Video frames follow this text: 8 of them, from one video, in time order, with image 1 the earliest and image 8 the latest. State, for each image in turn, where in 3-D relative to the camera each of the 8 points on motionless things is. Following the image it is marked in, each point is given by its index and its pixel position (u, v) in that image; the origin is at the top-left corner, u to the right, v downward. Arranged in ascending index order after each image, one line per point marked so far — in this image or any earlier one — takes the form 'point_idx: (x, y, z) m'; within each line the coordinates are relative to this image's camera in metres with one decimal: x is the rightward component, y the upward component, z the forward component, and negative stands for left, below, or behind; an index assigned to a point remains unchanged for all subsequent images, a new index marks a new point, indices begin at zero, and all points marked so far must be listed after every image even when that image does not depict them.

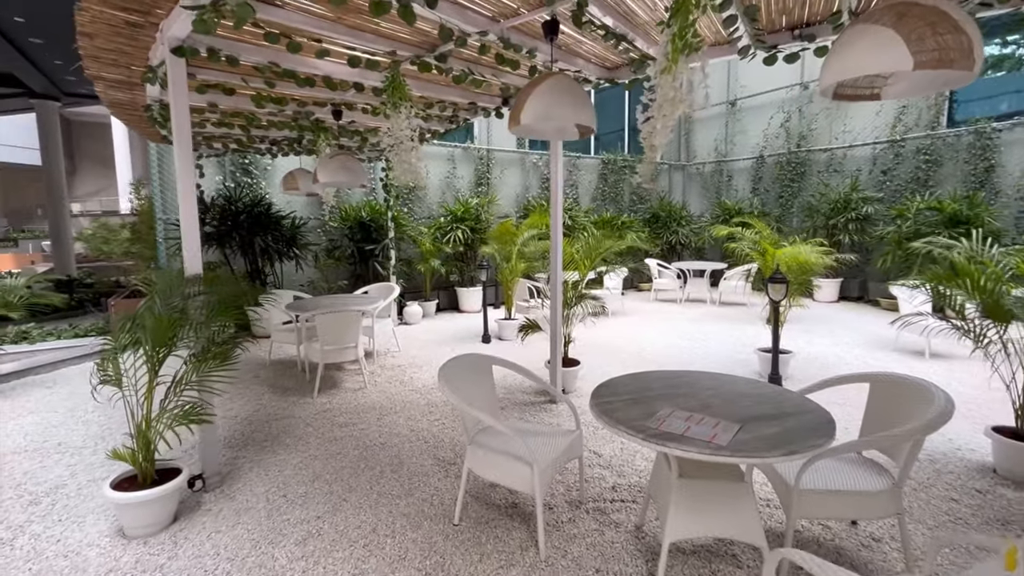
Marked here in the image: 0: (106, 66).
0: (-2.7, +1.5, +3.3) m
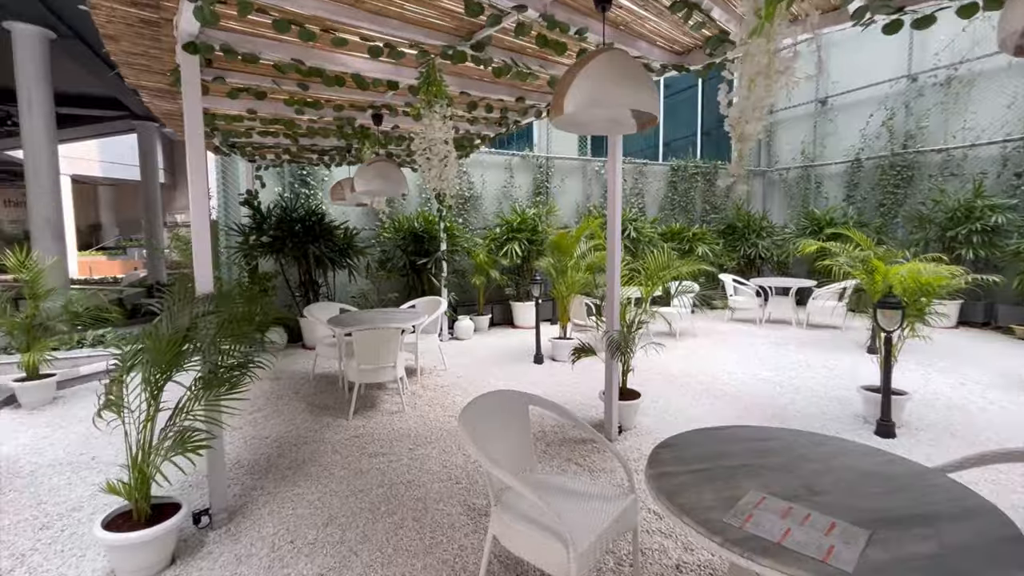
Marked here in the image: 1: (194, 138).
0: (-2.4, +1.4, +3.2) m
1: (-1.7, +0.8, +2.5) m
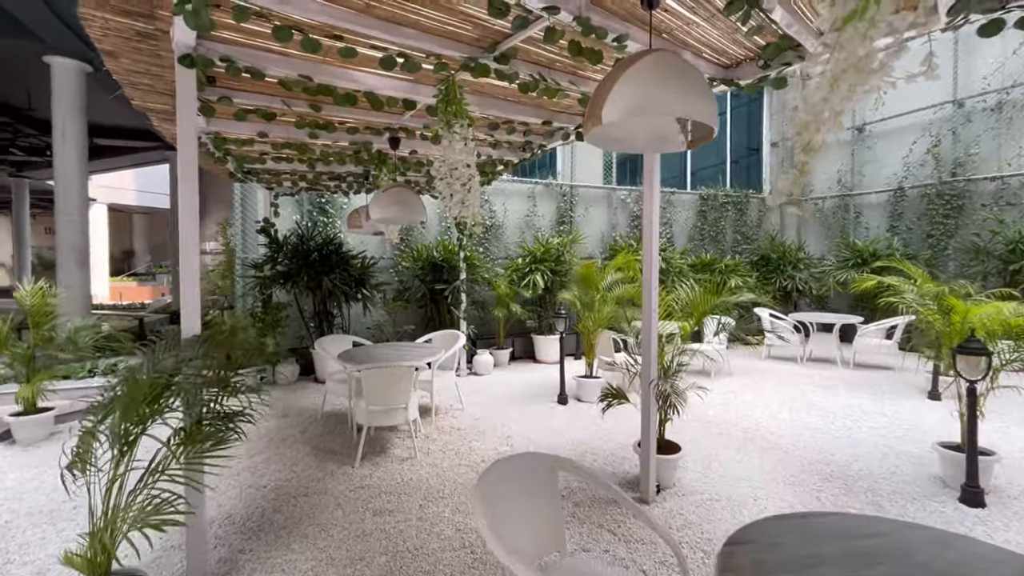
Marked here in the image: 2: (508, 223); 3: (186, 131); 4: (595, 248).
0: (-2.3, +1.2, +3.0) m
1: (-1.5, +0.6, +2.3) m
2: (-0.1, +1.1, +8.1) m
3: (-1.5, +0.7, +2.2) m
4: (+1.5, +0.7, +8.8) m
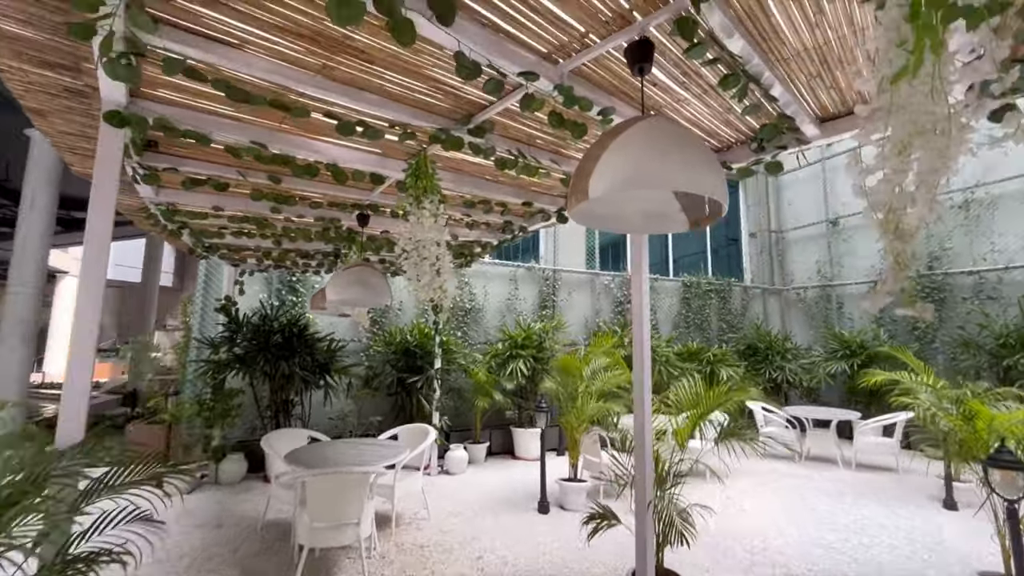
0: (-2.4, +0.7, +2.7) m
1: (-1.6, +0.2, +1.9) m
2: (-0.4, -0.3, +7.8) m
3: (-1.6, +0.4, +1.9) m
4: (+1.2, -0.8, +8.5) m
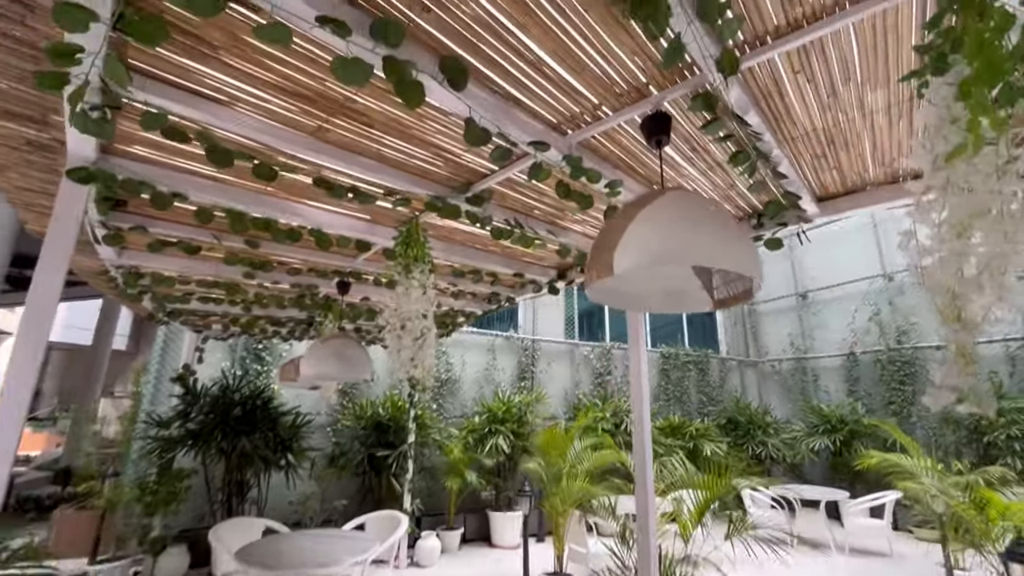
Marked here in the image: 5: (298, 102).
0: (-2.4, +0.4, +2.5) m
1: (-1.6, 0.0, +1.7) m
2: (-0.7, -1.4, +7.5) m
3: (-1.6, +0.1, +1.7) m
4: (+0.8, -2.0, +8.2) m
5: (-0.7, +0.6, +1.5) m
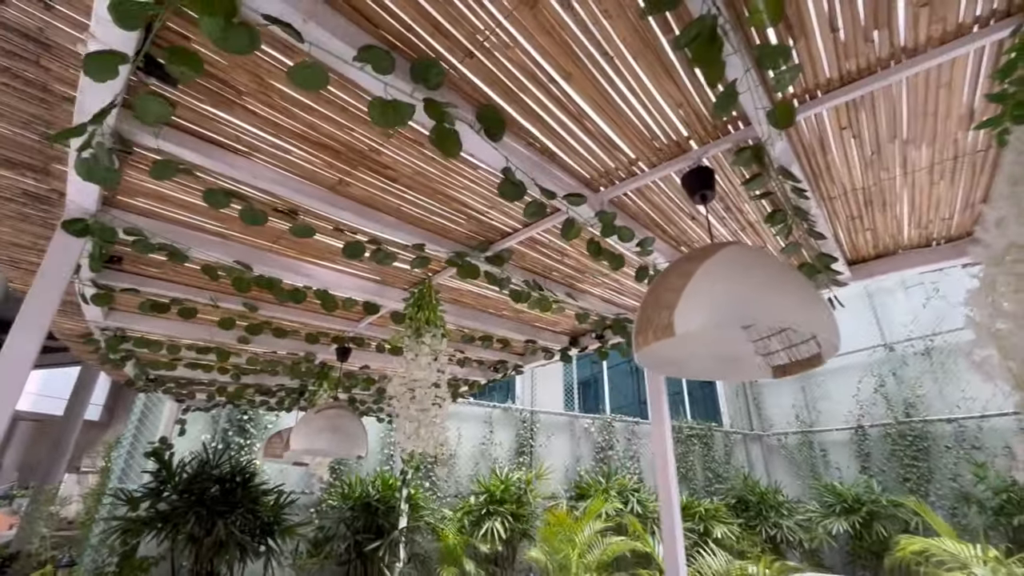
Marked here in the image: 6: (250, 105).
0: (-2.3, +0.1, +2.3) m
1: (-1.5, -0.2, +1.5) m
2: (-0.8, -2.4, +7.1) m
3: (-1.5, -0.1, +1.5) m
4: (+0.7, -3.1, +7.7) m
5: (-0.6, +0.4, +1.5) m
6: (-0.7, +0.5, +1.3) m
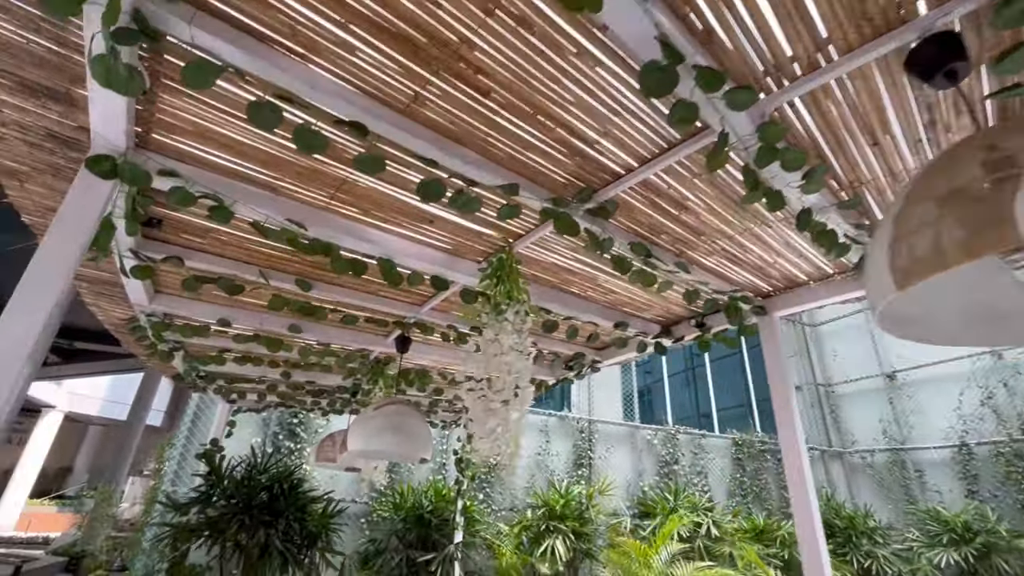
0: (-1.9, +0.2, +2.1) m
1: (-1.2, -0.1, +1.2) m
2: (0.0, -2.4, +6.7) m
3: (-1.2, 0.0, +1.2) m
4: (+1.6, -3.1, +7.1) m
5: (-0.3, +0.5, +1.1) m
6: (-0.4, +0.6, +1.0) m
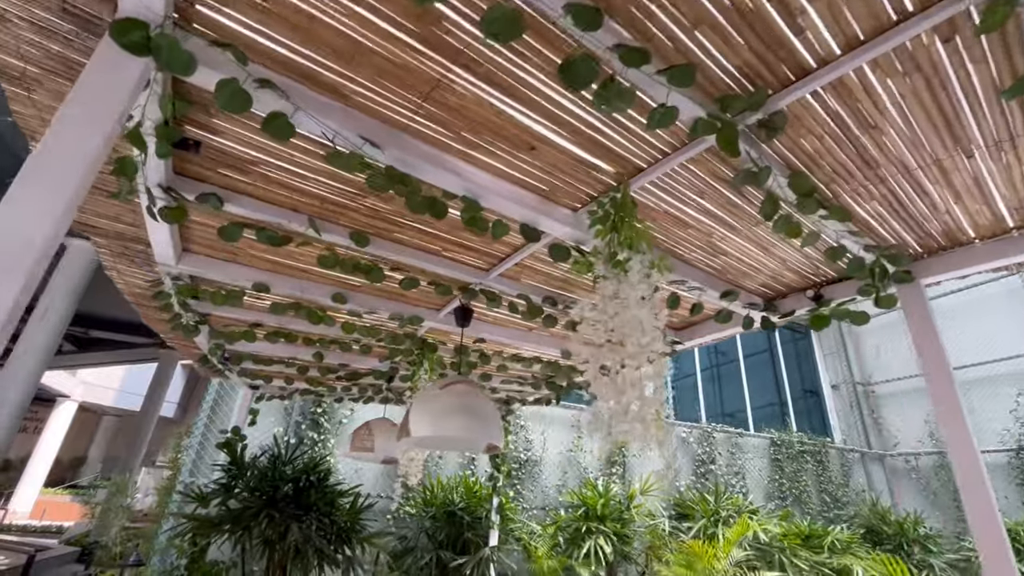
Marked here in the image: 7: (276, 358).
0: (-1.6, +0.3, +1.8) m
1: (-0.9, +0.1, +0.9) m
2: (+0.5, -2.2, +6.3) m
3: (-0.8, +0.2, +0.9) m
4: (+2.0, -3.0, +6.7) m
5: (+0.1, +0.7, +0.8) m
6: (-0.1, +0.8, +0.6) m
7: (-1.6, -0.5, +3.3) m
